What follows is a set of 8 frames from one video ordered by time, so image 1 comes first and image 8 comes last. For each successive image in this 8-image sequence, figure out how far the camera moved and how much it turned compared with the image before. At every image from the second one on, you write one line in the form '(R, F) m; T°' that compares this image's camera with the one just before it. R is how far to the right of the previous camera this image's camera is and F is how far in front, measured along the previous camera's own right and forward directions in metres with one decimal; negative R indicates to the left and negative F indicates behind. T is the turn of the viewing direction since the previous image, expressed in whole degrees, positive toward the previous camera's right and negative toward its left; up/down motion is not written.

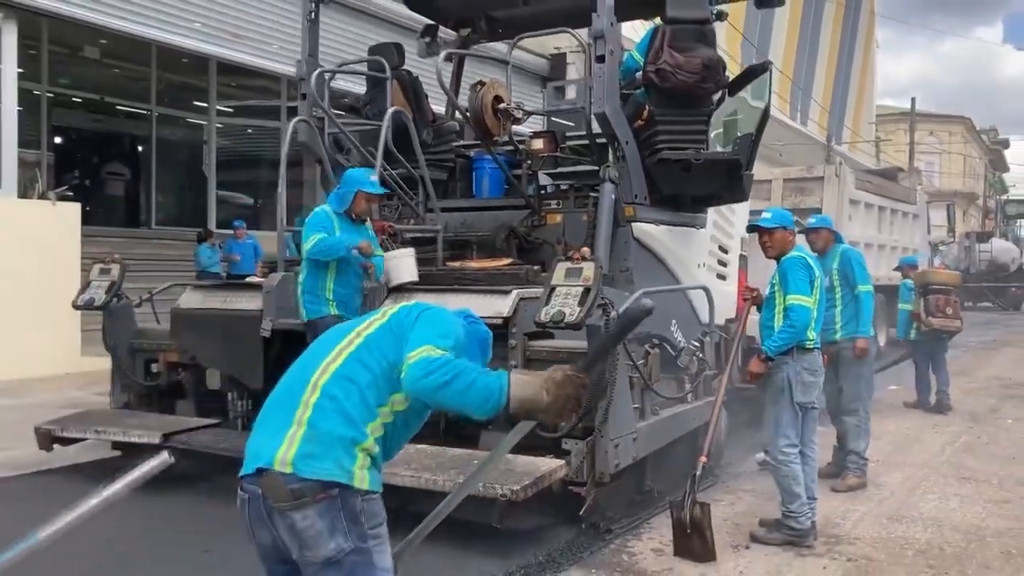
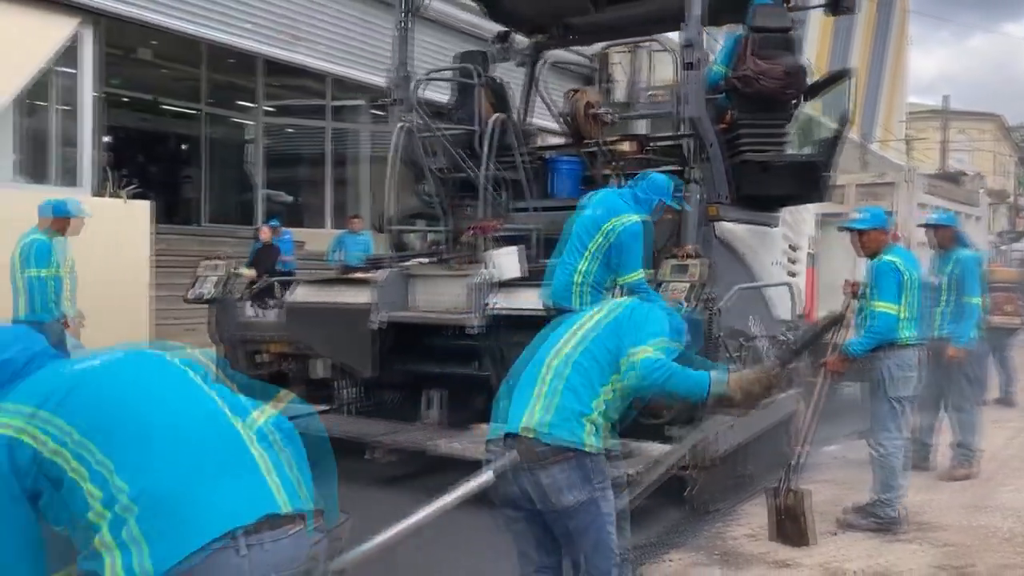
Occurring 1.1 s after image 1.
(-0.4, -0.3) m; -1°
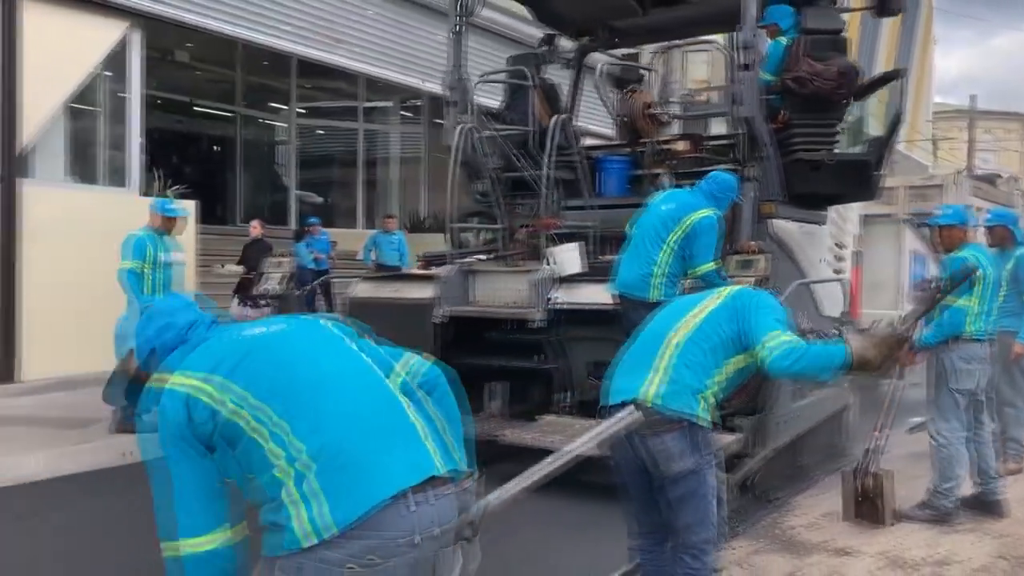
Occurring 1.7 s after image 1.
(-0.2, -0.2) m; -1°
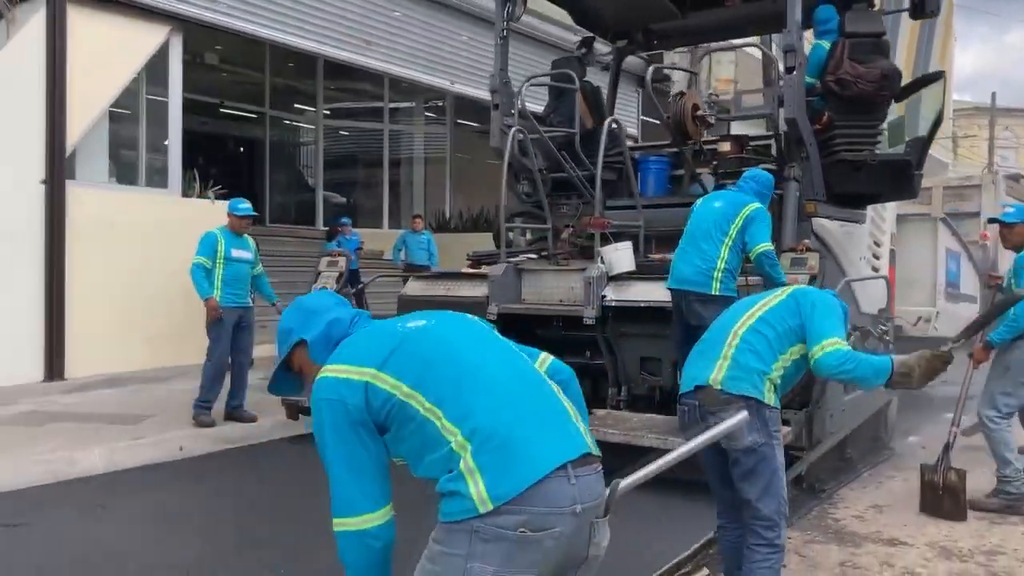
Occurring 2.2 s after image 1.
(-0.2, -0.2) m; -1°
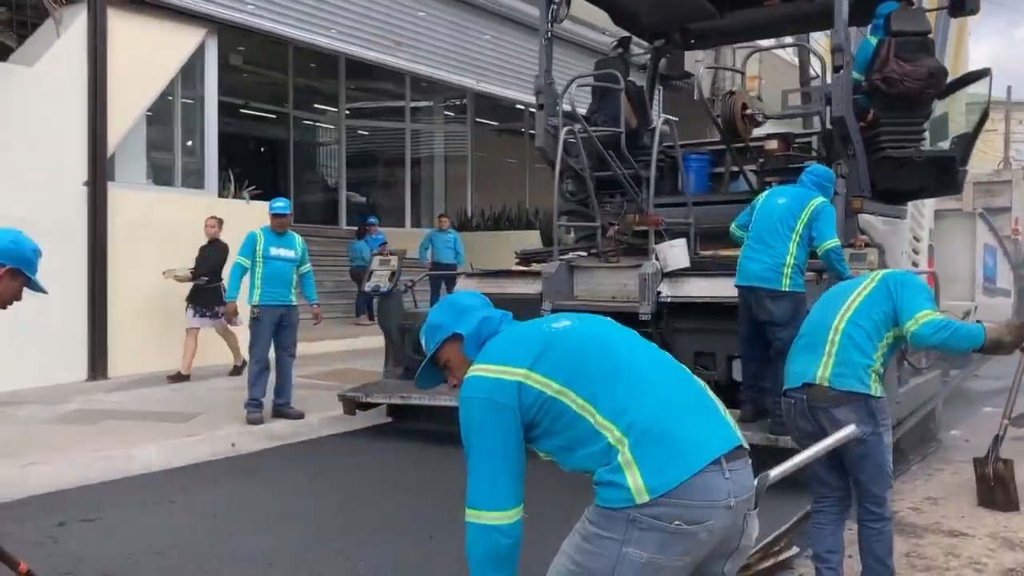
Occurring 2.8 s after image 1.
(-0.3, -0.1) m; -1°
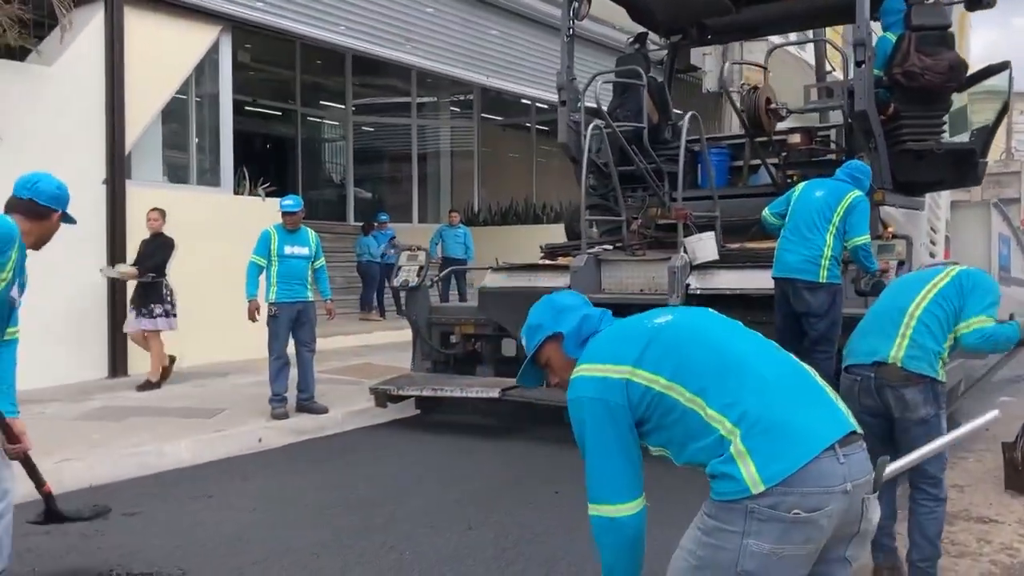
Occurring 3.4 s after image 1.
(-0.2, -0.1) m; 0°
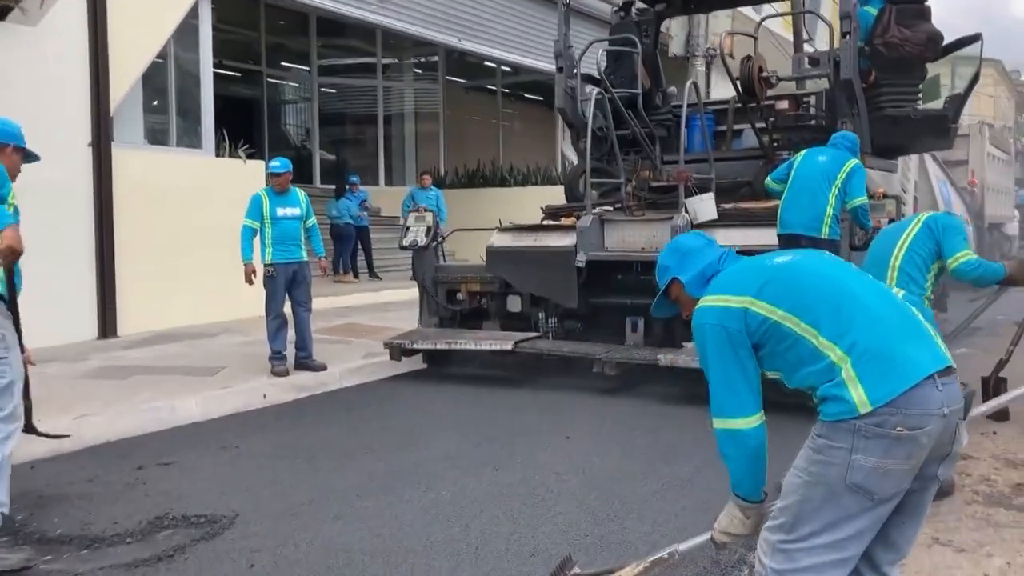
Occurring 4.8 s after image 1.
(-0.4, -0.3) m; +3°
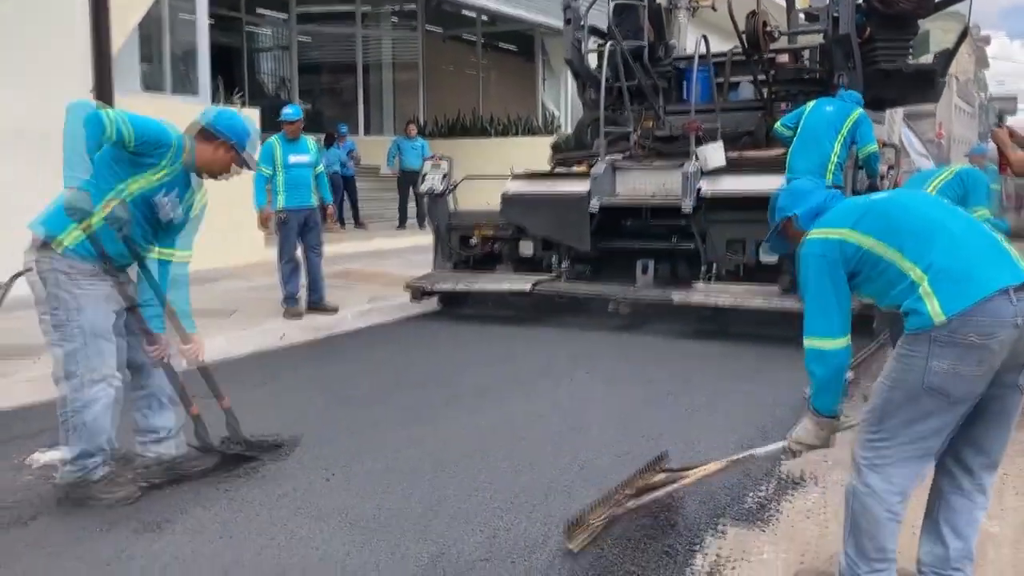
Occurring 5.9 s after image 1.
(-0.4, -0.4) m; +2°
